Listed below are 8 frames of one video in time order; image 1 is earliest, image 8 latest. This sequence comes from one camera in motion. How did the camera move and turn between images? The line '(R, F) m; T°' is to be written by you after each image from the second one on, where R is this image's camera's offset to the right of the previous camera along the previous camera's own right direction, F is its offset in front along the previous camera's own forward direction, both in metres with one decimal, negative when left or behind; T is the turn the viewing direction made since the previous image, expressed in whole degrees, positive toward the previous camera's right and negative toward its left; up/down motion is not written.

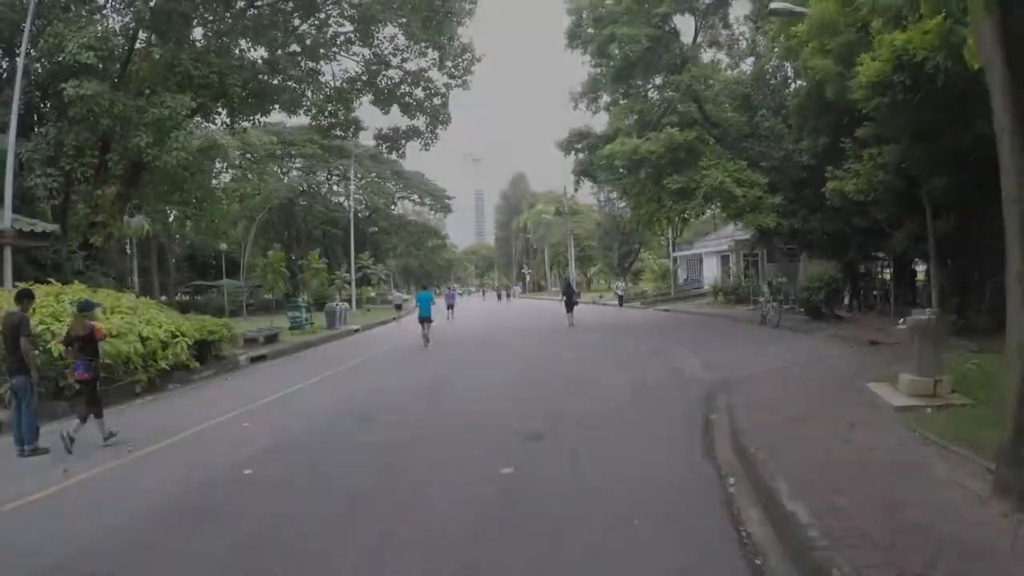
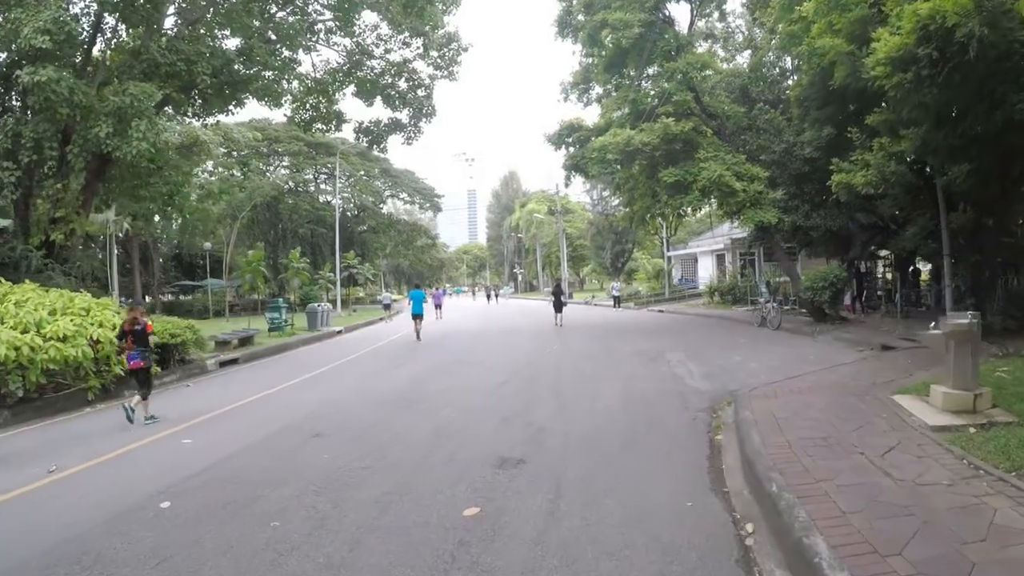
(+0.2, +1.1) m; 0°
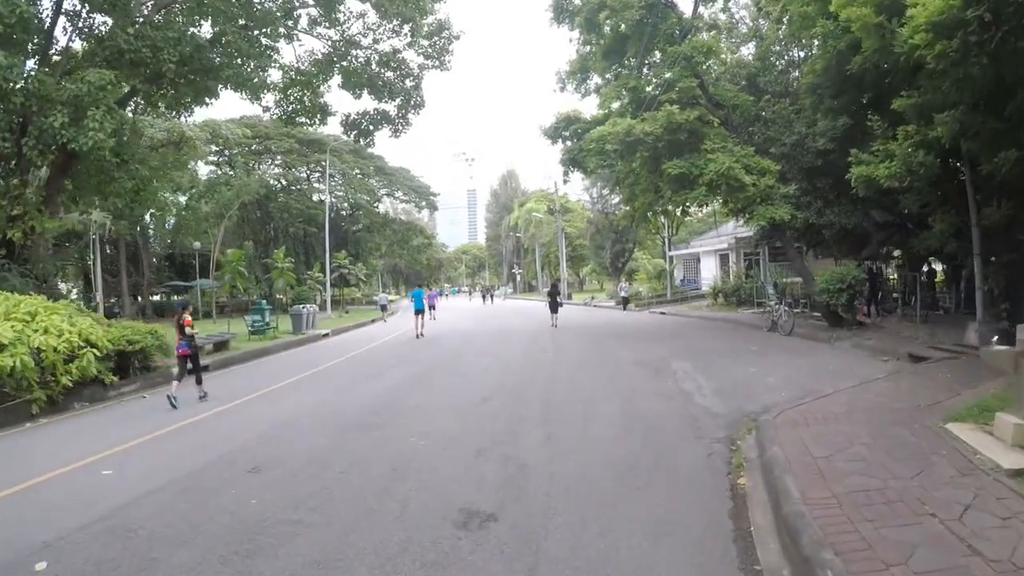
(+0.2, +1.3) m; 0°
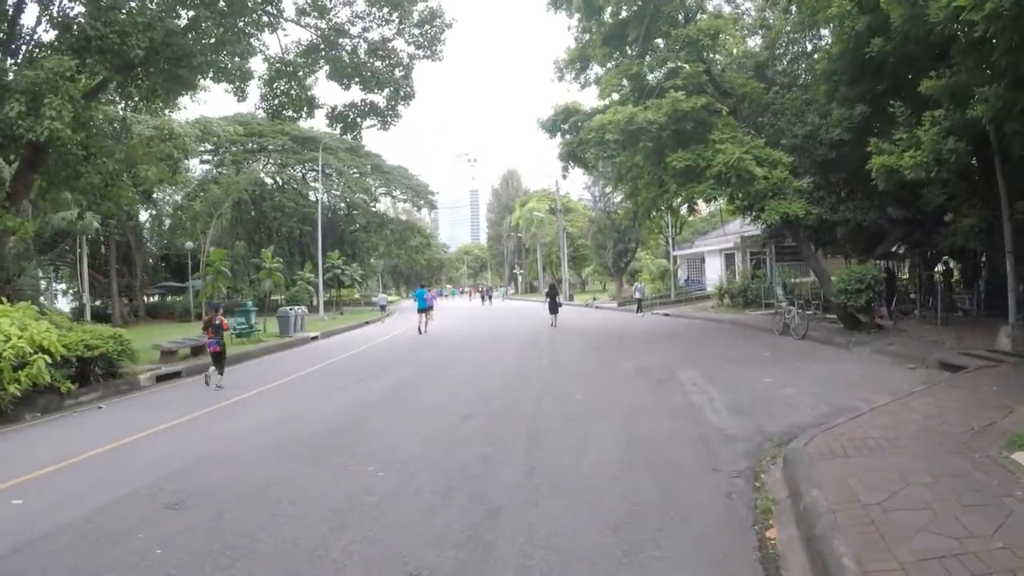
(+0.2, +1.1) m; 0°
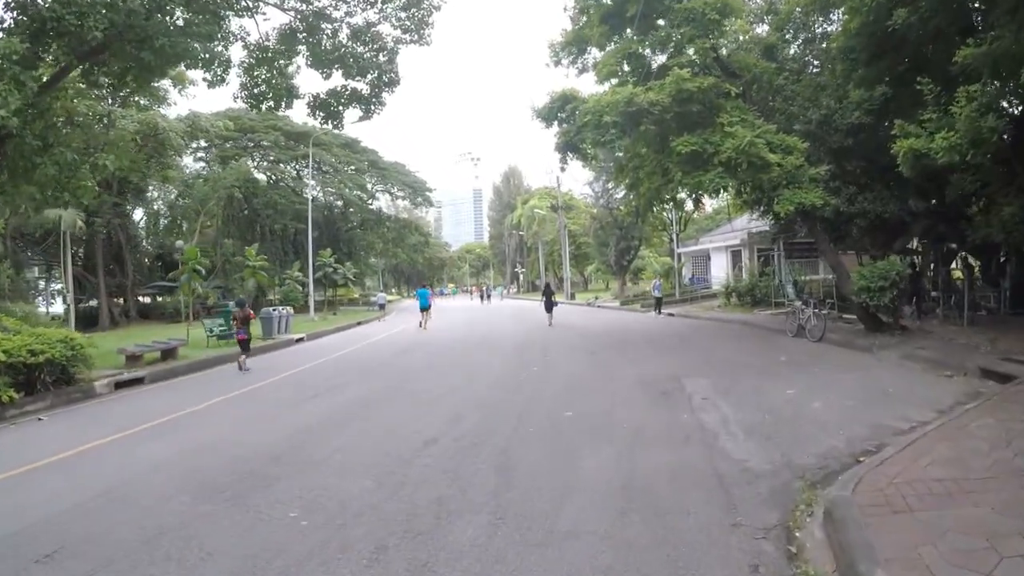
(+0.3, +1.3) m; 0°
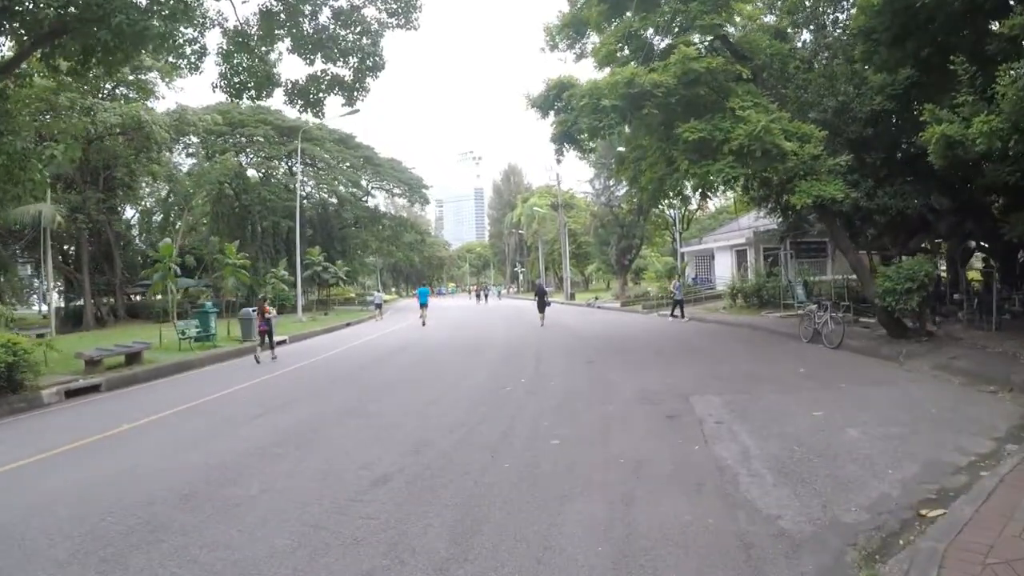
(+0.2, +1.2) m; 0°
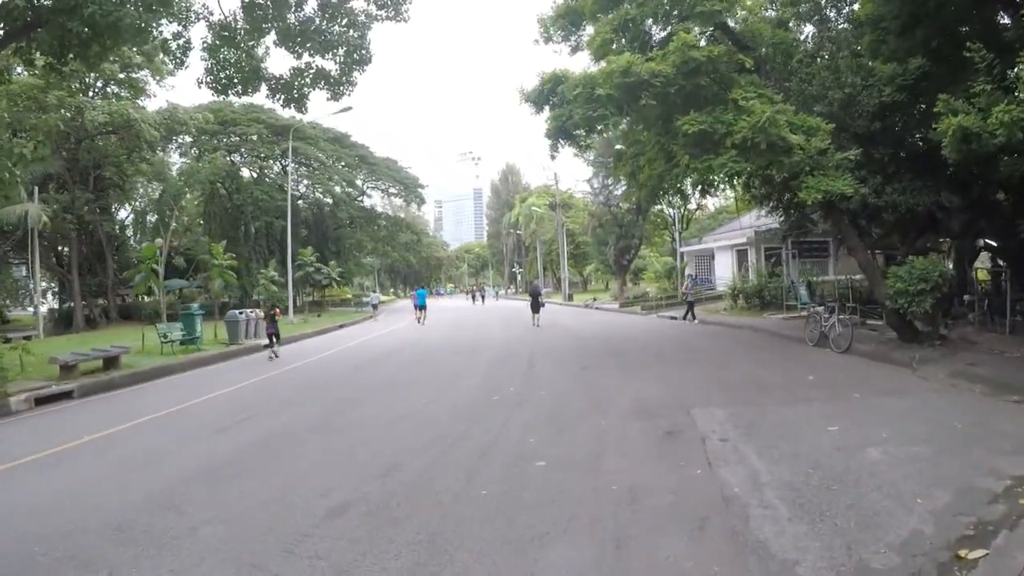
(+0.1, +0.6) m; 0°
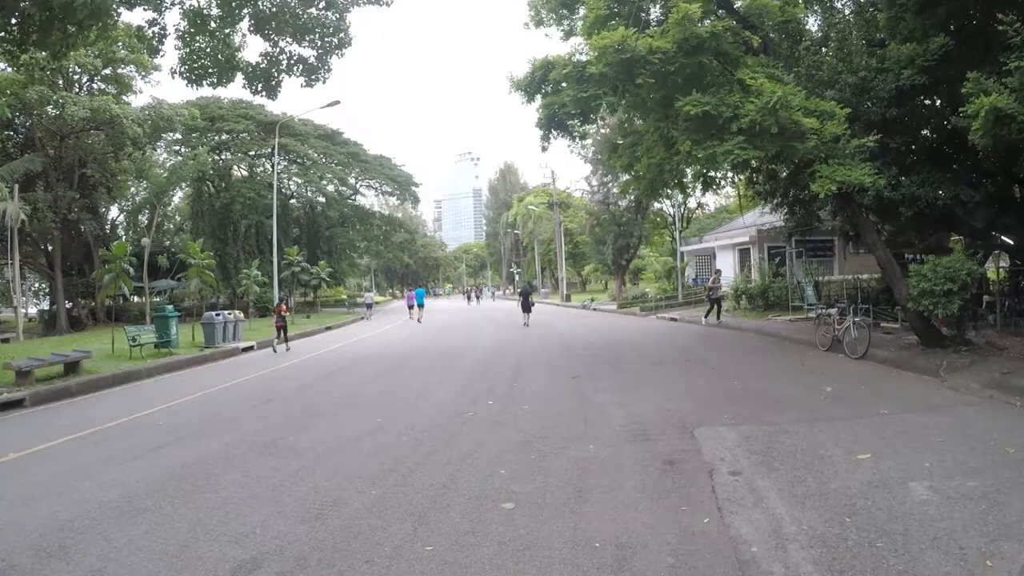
(+0.2, +1.1) m; 0°
